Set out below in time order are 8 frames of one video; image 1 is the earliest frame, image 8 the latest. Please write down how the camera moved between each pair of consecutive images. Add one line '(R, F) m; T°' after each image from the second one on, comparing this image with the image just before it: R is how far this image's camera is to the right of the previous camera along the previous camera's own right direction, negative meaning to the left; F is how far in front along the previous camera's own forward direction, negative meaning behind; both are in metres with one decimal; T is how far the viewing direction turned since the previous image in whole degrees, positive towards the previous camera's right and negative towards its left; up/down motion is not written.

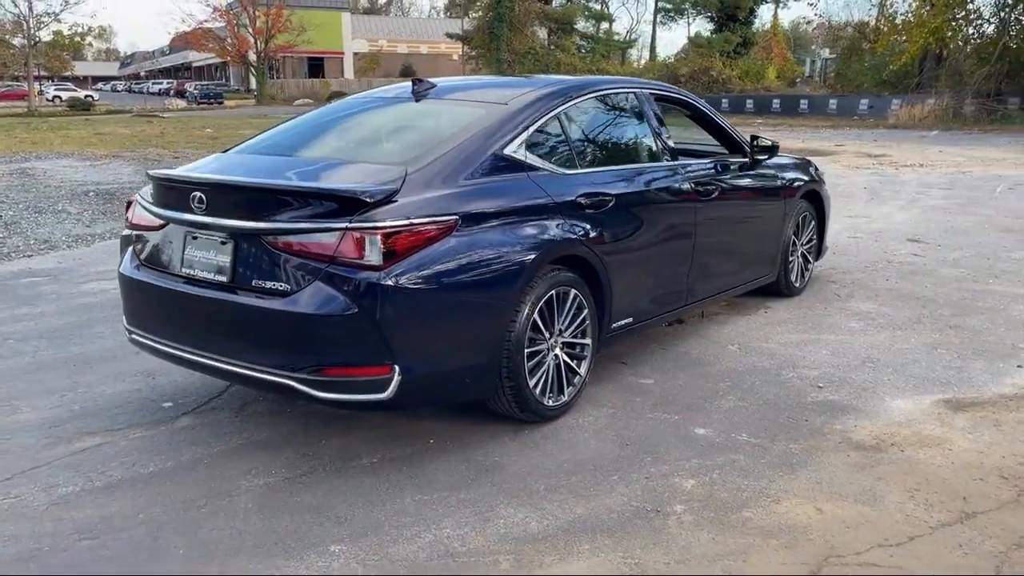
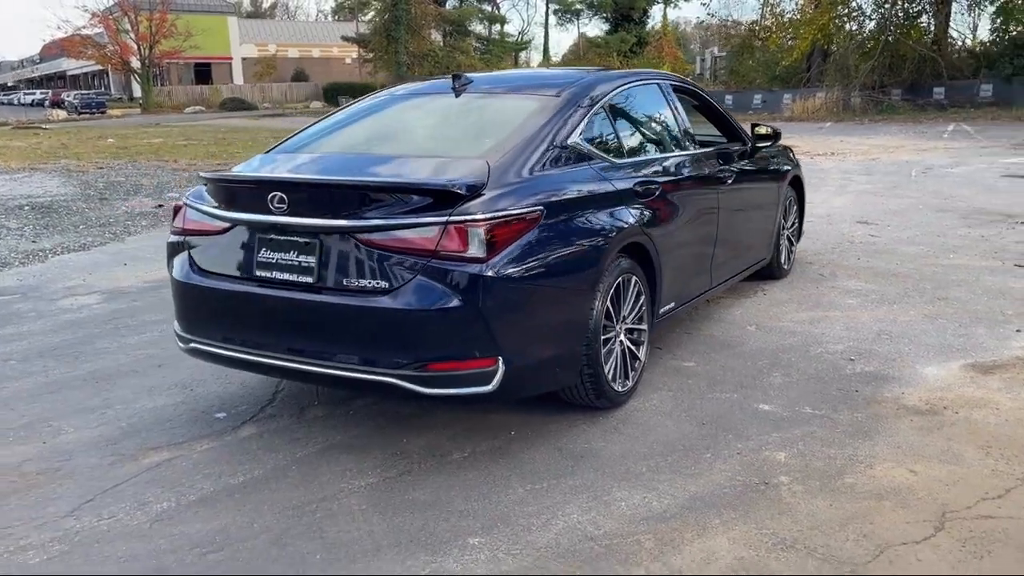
(-0.8, 0.0) m; +6°
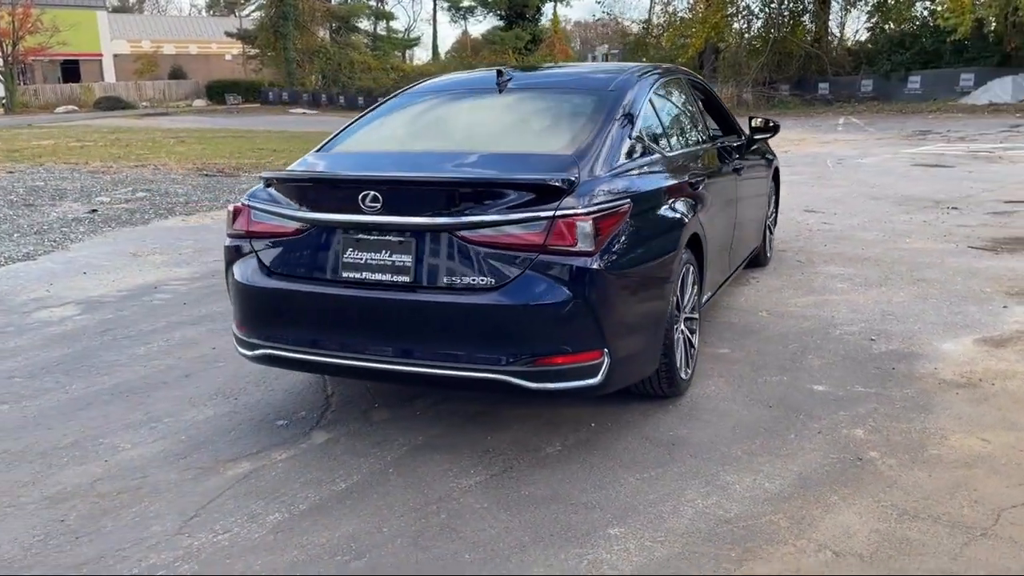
(-0.8, 0.0) m; +7°
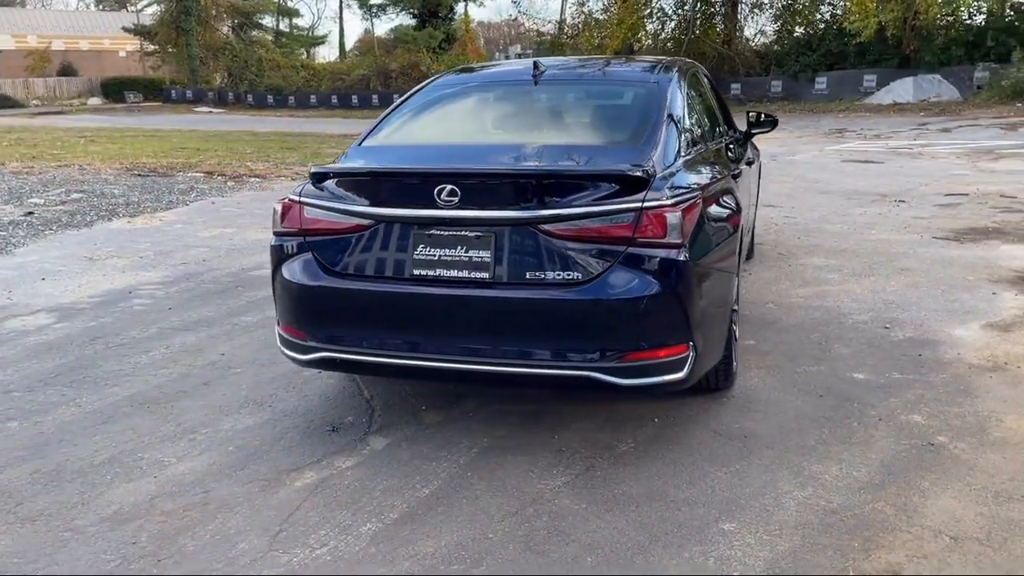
(-0.7, +0.1) m; +6°
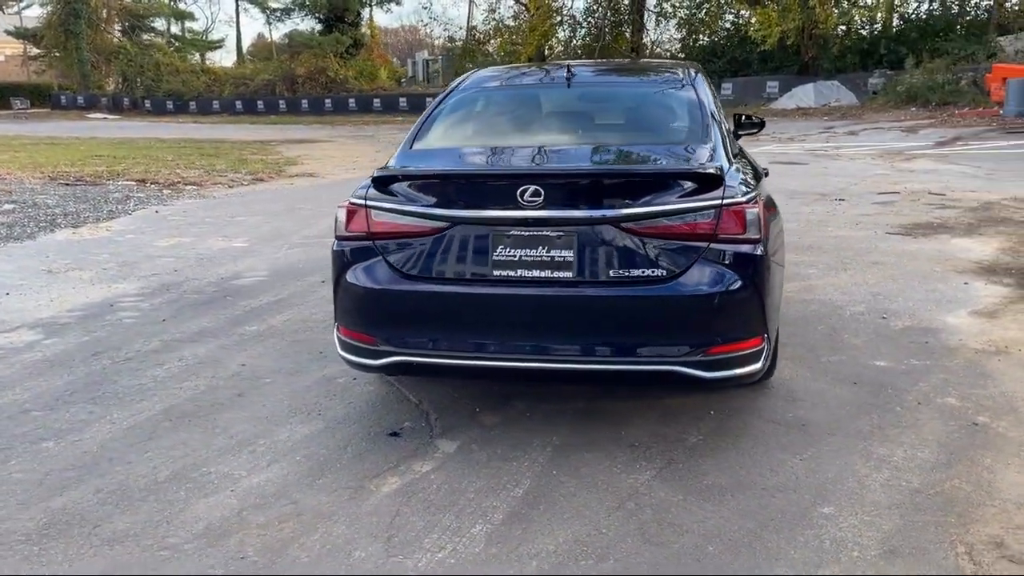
(-0.7, 0.0) m; +6°
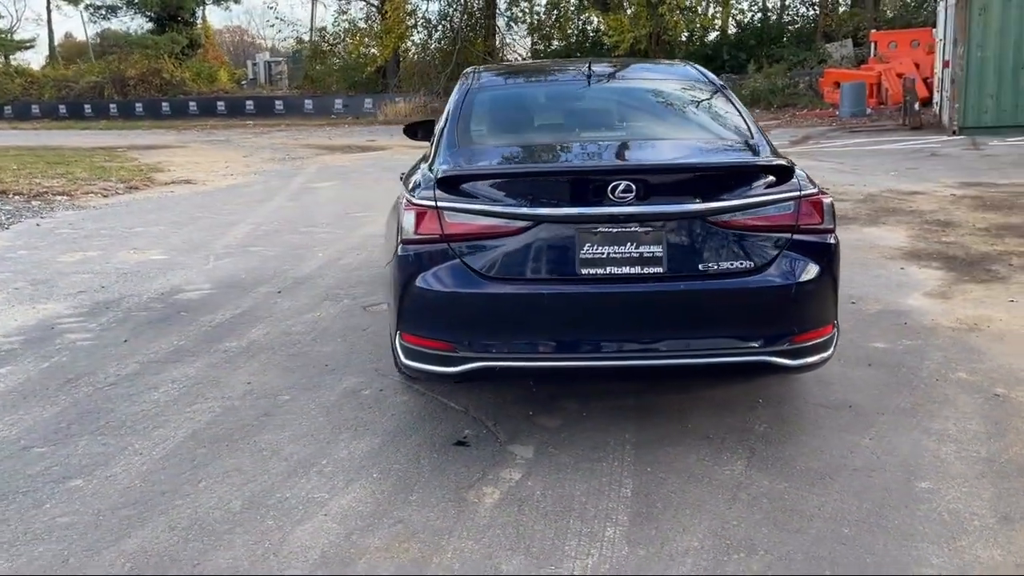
(-1.0, +0.2) m; +10°
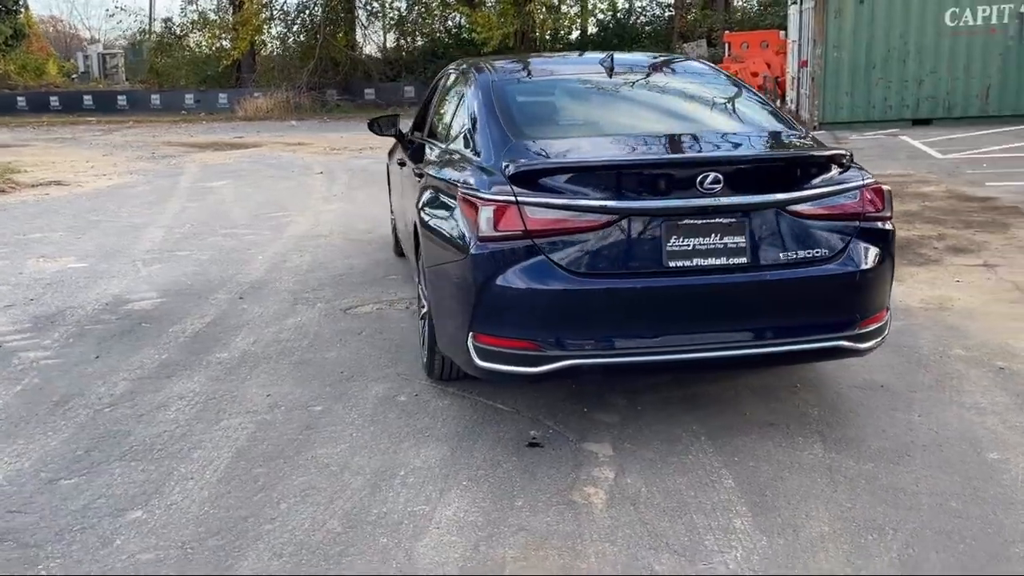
(-0.9, +0.2) m; +10°
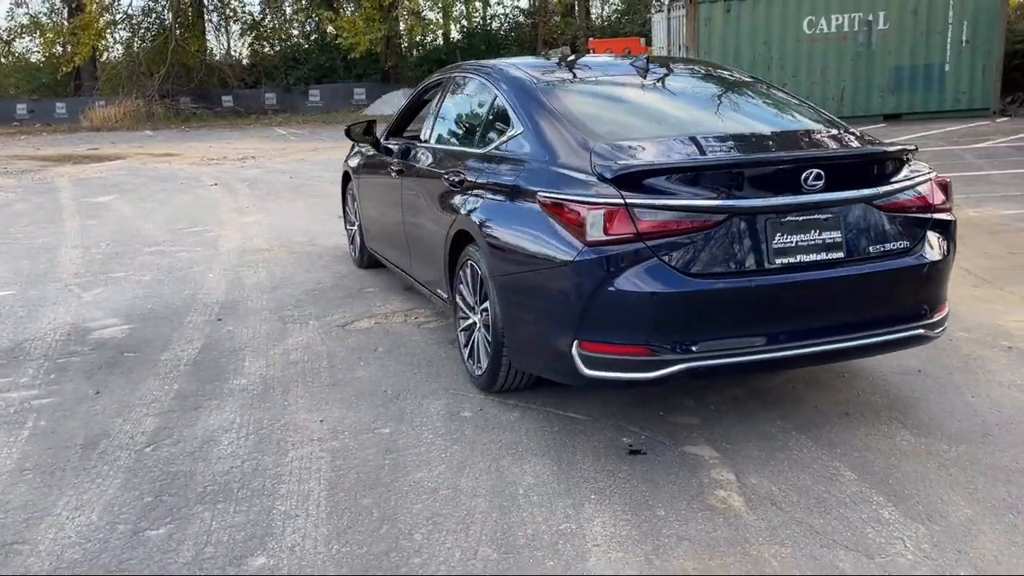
(-1.0, +0.2) m; +10°
